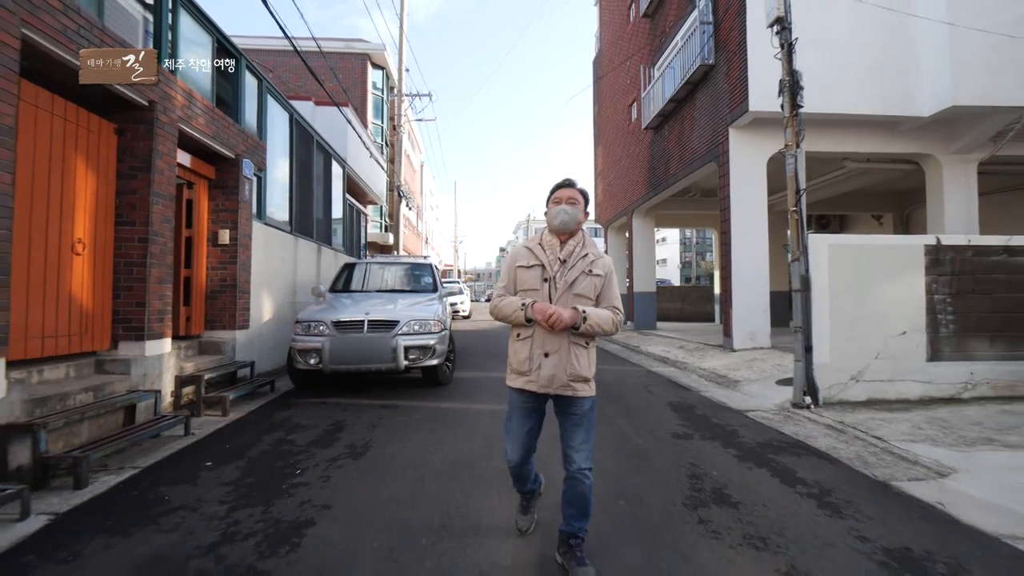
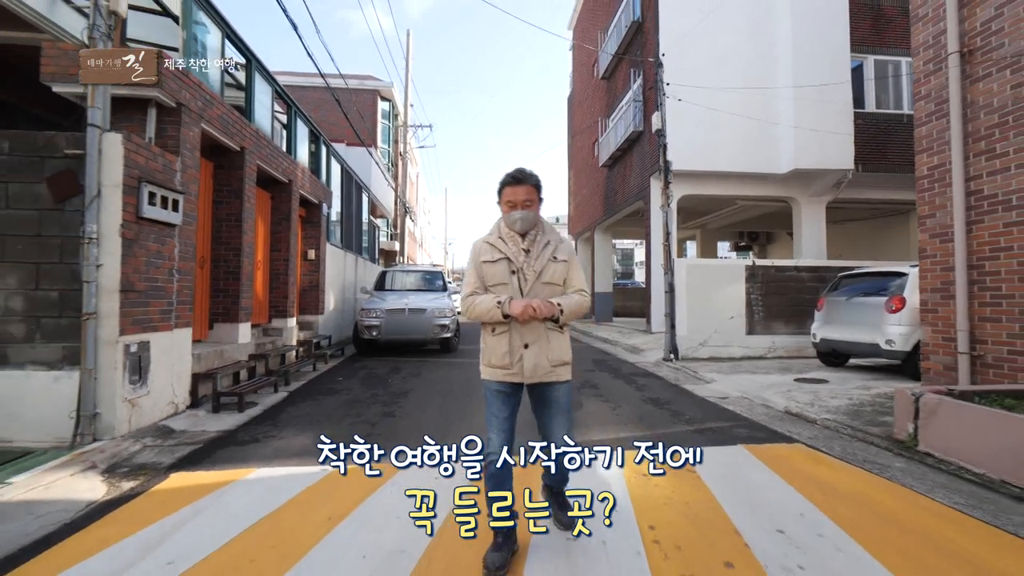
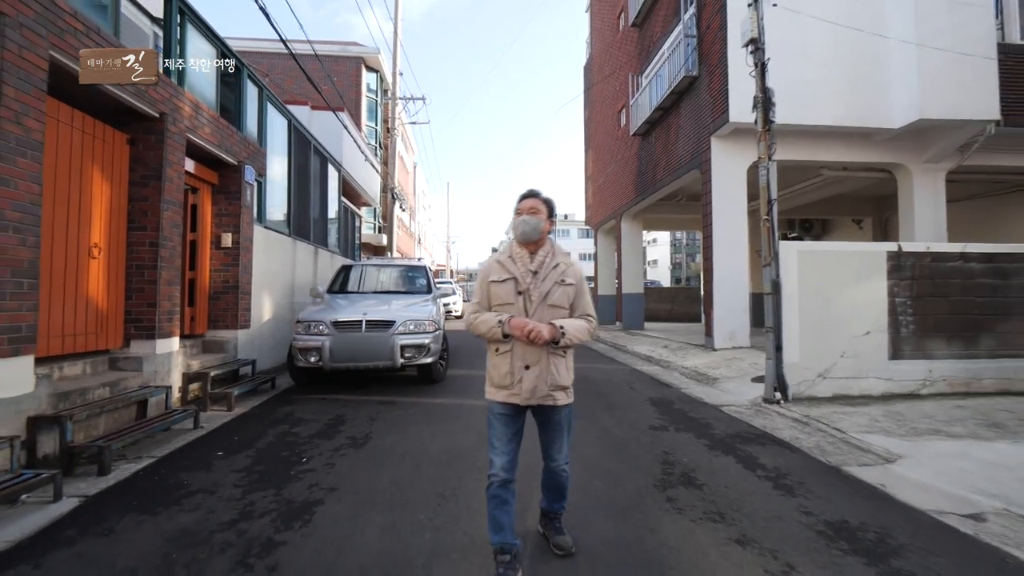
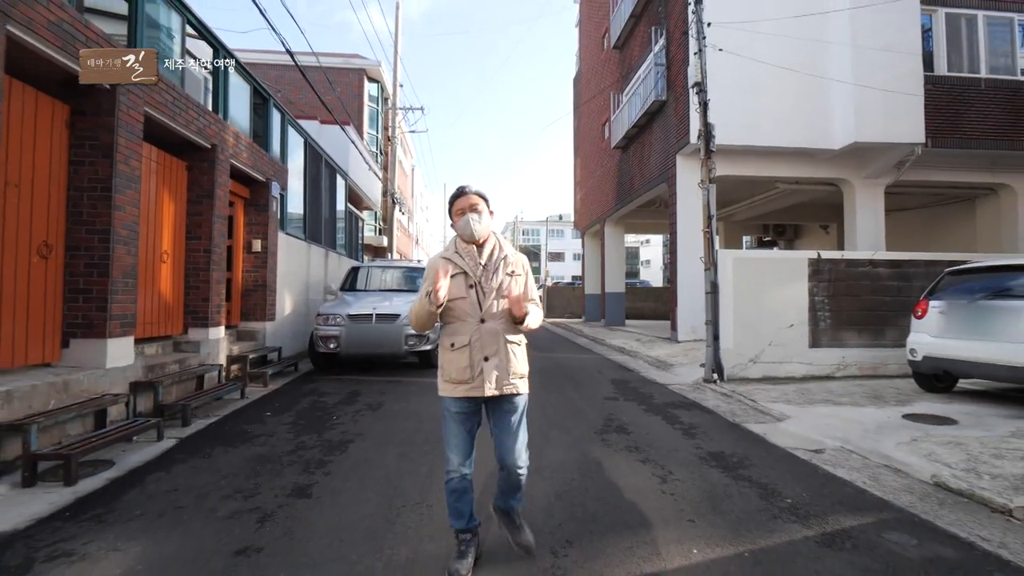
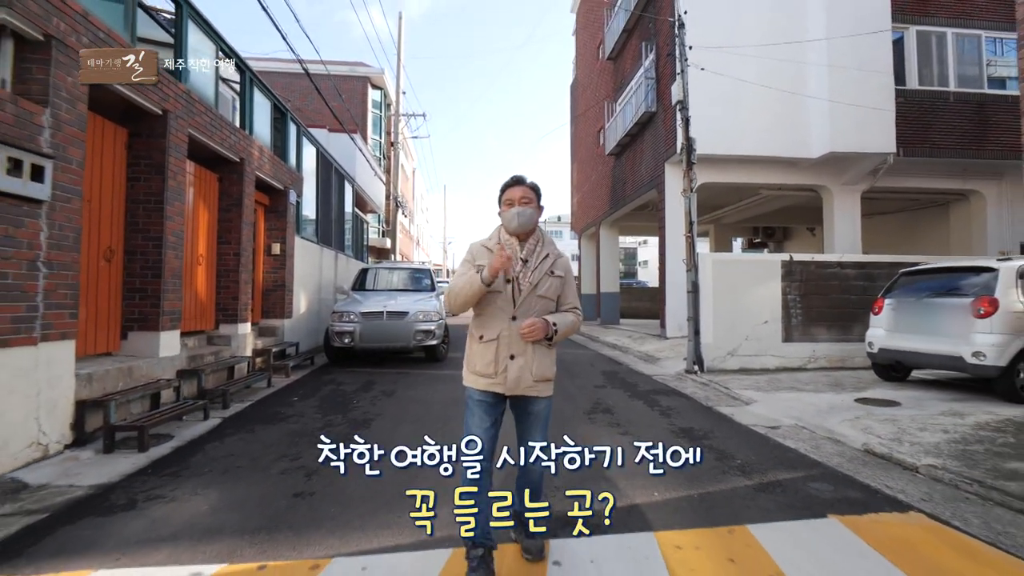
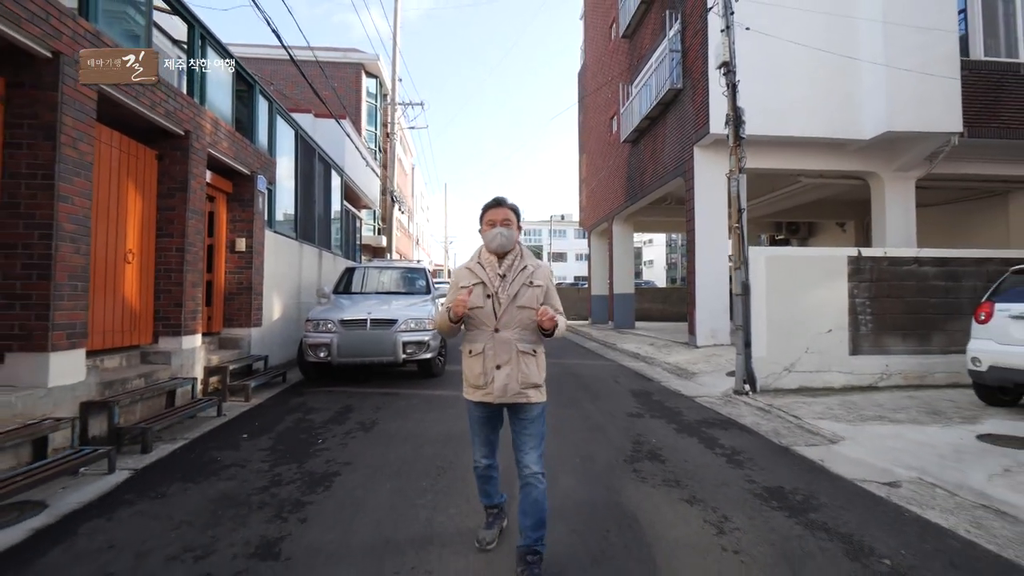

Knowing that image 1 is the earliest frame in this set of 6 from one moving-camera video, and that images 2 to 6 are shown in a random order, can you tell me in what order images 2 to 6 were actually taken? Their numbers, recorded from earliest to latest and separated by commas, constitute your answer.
3, 6, 4, 5, 2
